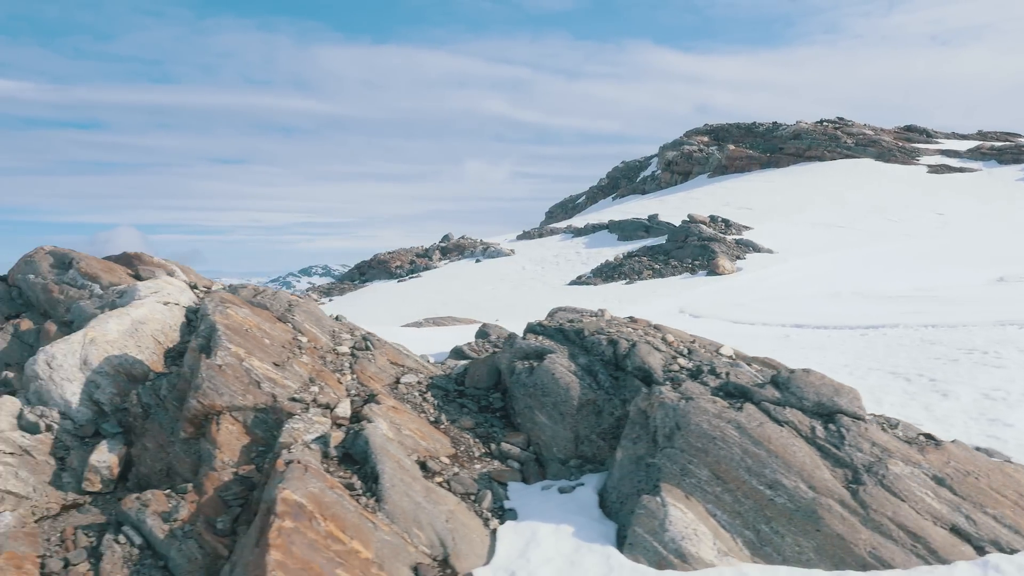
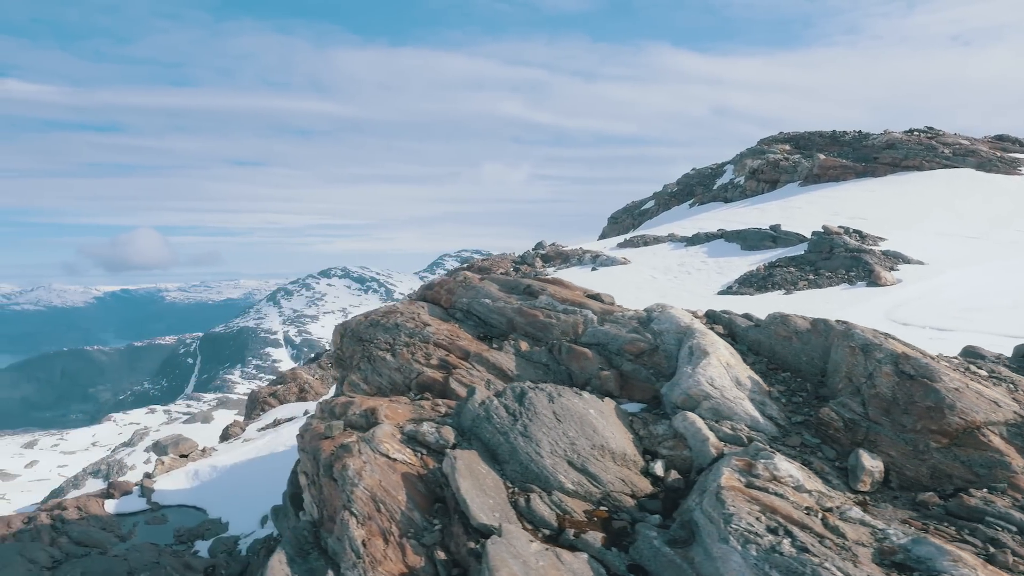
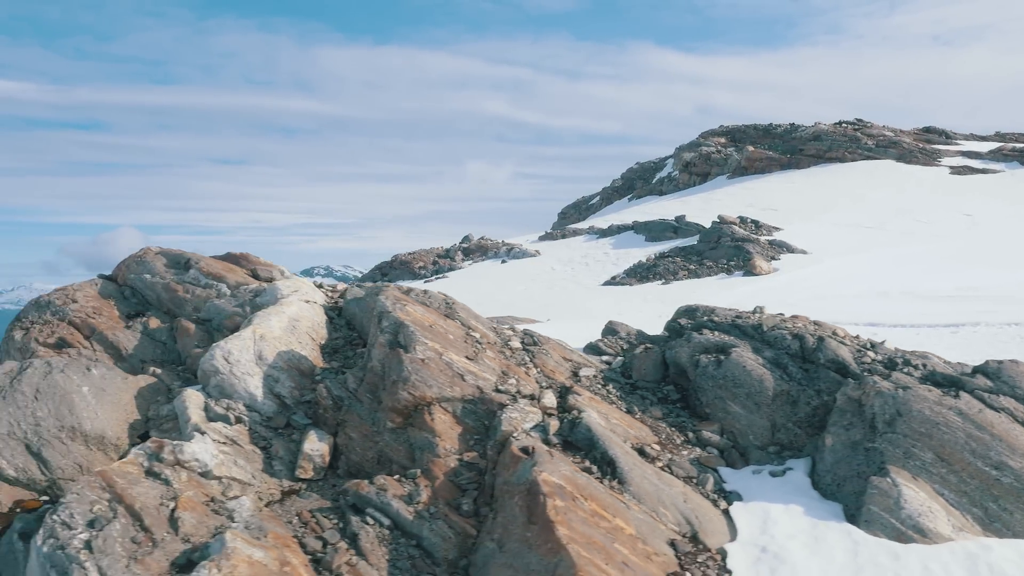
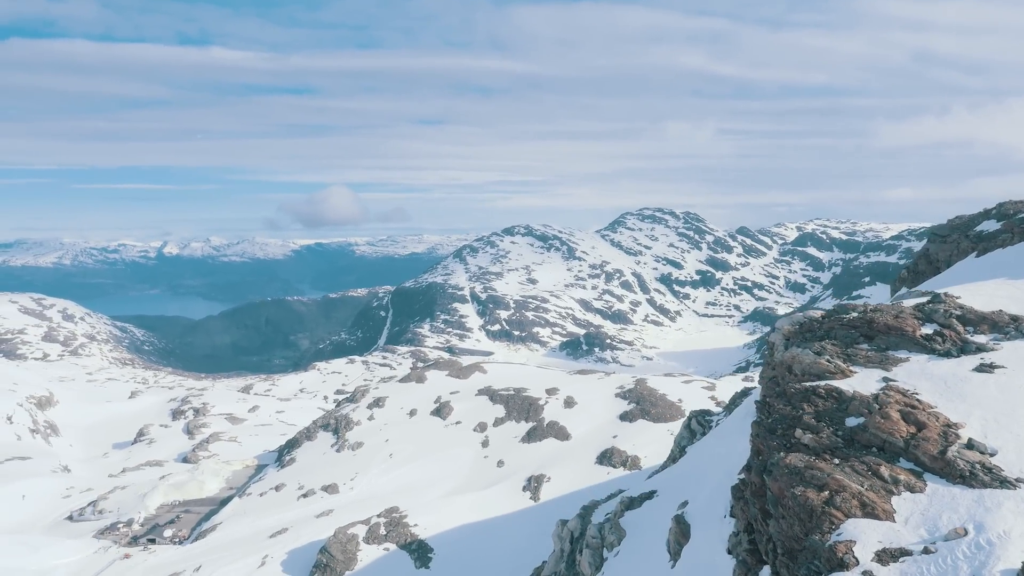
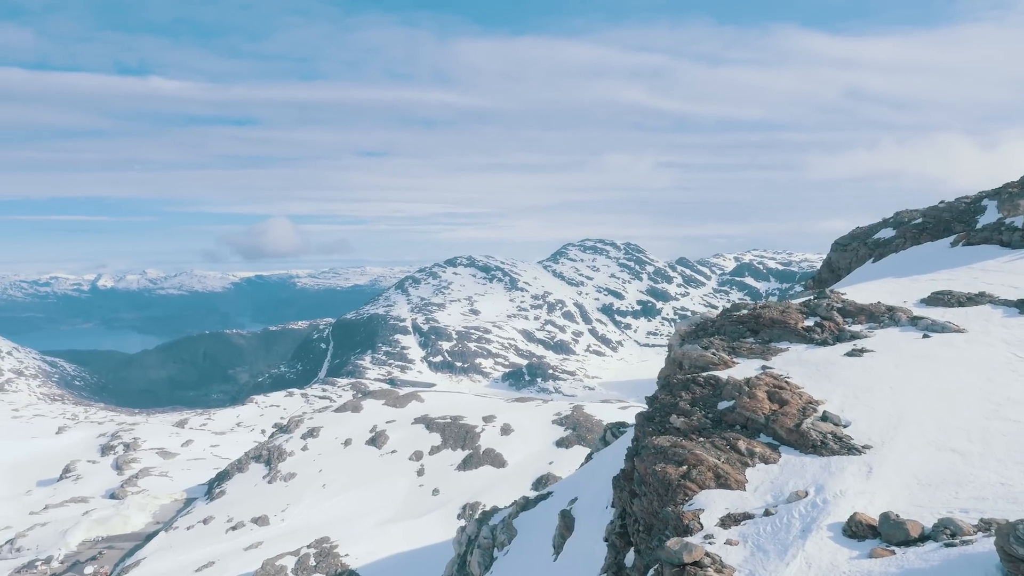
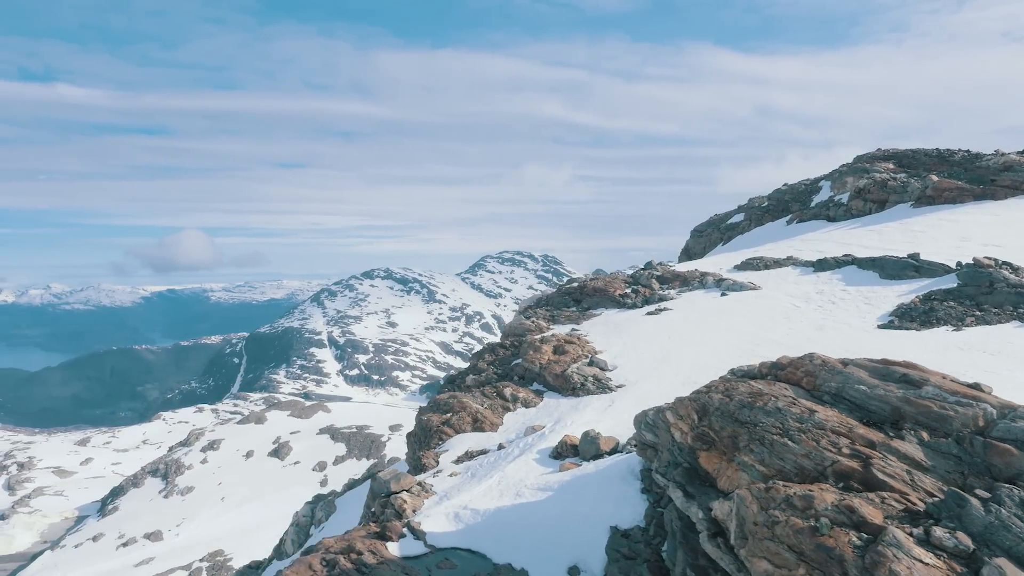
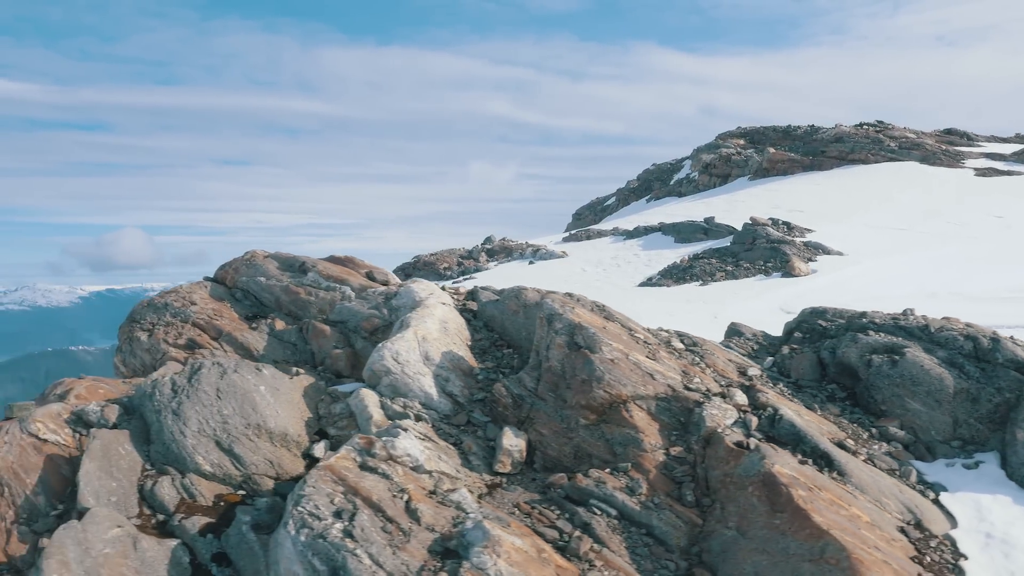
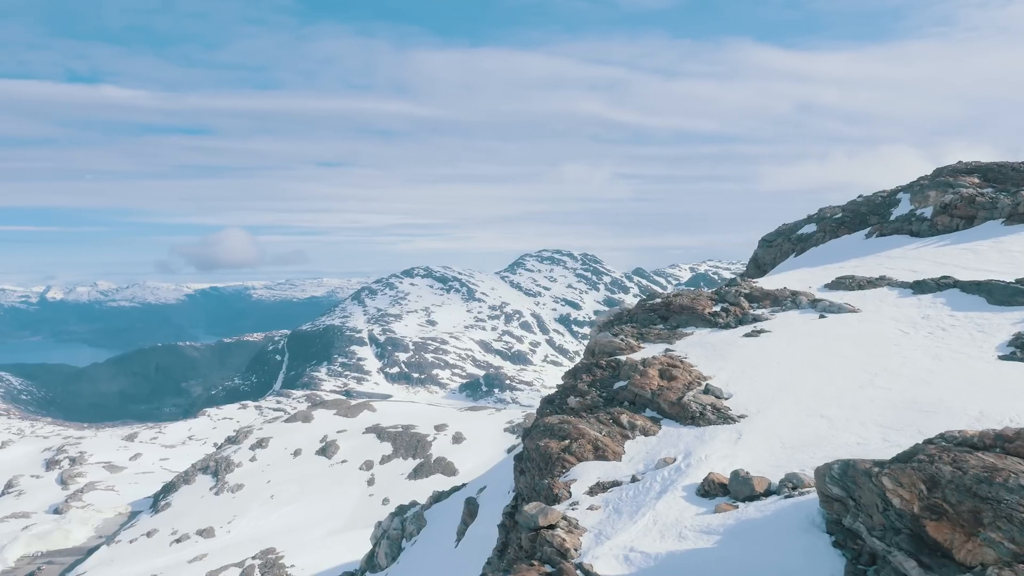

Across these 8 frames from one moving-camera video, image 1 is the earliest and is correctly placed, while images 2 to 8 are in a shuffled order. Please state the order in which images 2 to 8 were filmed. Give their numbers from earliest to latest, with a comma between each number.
3, 7, 2, 6, 8, 5, 4
